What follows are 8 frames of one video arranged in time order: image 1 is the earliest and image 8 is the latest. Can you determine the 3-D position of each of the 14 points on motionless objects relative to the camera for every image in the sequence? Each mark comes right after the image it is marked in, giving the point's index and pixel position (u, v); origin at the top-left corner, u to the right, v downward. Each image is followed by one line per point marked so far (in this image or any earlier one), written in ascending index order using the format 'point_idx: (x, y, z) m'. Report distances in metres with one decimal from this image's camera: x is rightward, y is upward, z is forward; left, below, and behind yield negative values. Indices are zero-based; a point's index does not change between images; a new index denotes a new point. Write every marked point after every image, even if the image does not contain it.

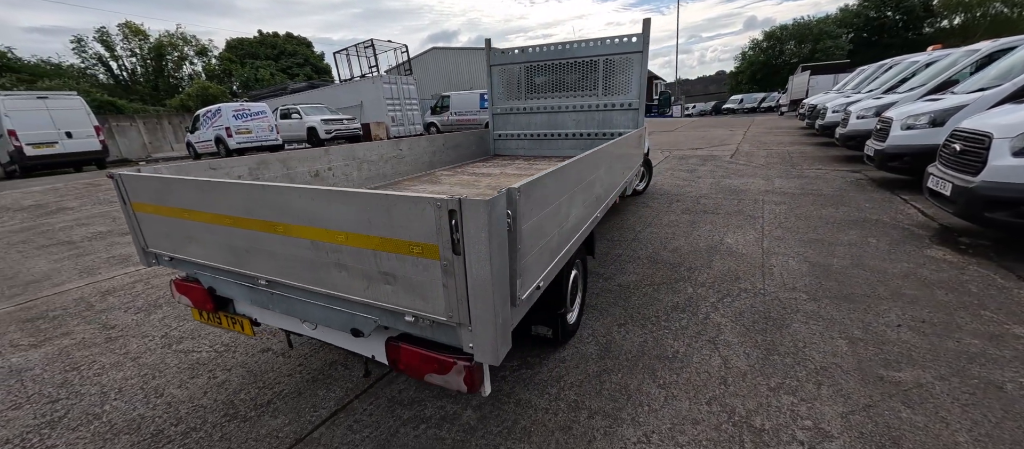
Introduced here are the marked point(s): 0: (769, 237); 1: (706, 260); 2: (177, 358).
0: (+2.9, -0.2, +4.4) m
1: (+2.0, -0.4, +3.9) m
2: (-2.5, -1.0, +2.9) m
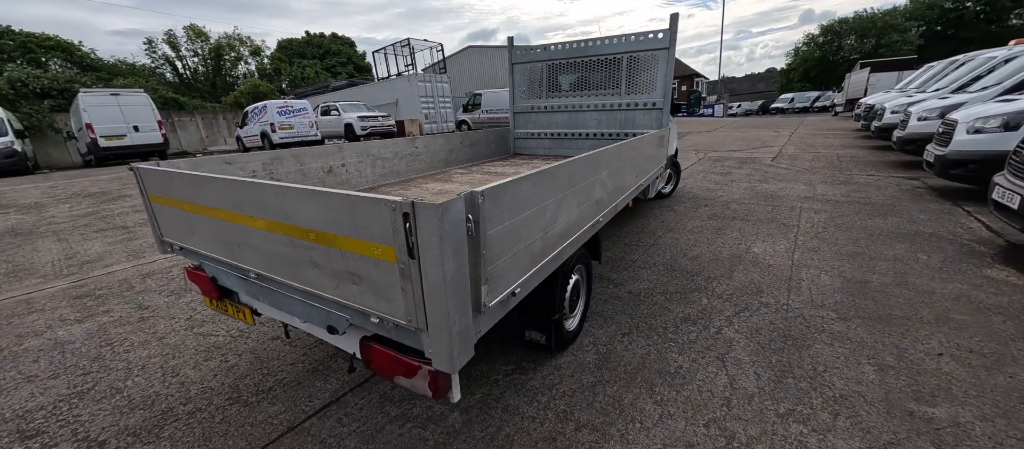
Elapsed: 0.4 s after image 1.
0: (+3.1, -0.3, +4.1) m
1: (+2.1, -0.5, +3.7) m
2: (-2.5, -0.9, +3.0) m
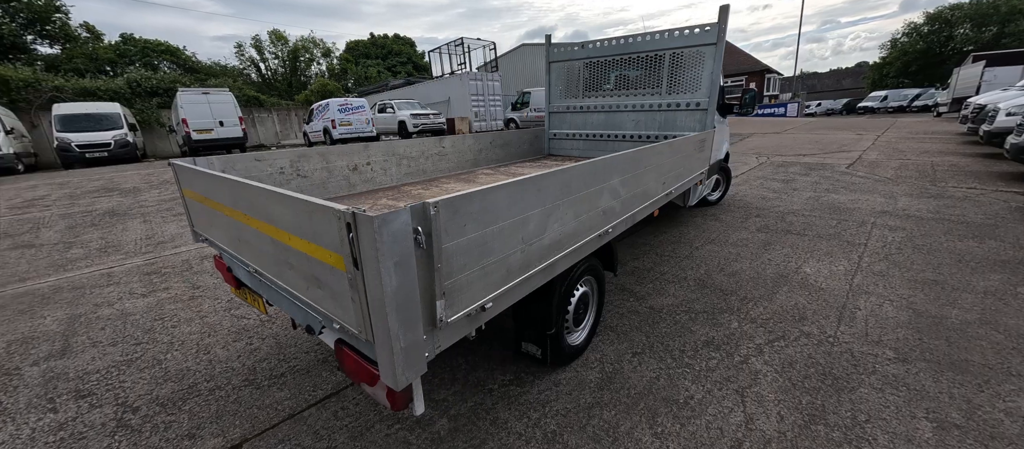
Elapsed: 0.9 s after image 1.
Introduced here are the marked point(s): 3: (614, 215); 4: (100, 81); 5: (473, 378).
0: (+3.3, -0.4, +3.5) m
1: (+2.2, -0.6, +3.3) m
2: (-2.4, -0.8, +3.3) m
3: (+0.6, +0.1, +2.3) m
4: (-17.2, +6.0, +16.0) m
5: (-0.3, -1.0, +2.5) m
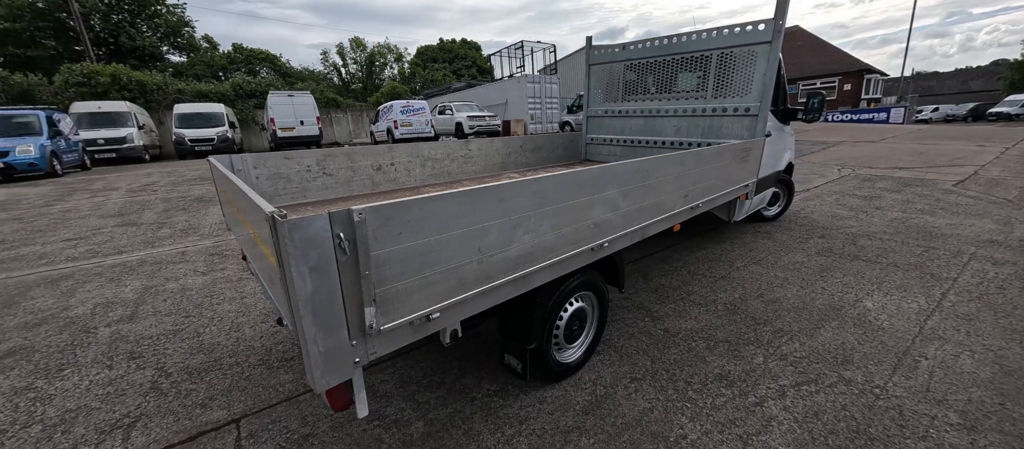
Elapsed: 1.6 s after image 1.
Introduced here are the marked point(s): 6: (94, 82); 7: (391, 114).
0: (+3.3, -0.7, +2.9) m
1: (+2.3, -0.8, +2.9) m
2: (-2.4, -0.8, +3.6) m
3: (+0.6, 0.0, +2.2) m
4: (-14.5, +6.7, +18.5) m
5: (-0.3, -1.0, +2.5) m
6: (-17.1, +5.8, +15.7) m
7: (-4.3, +3.9, +13.5) m
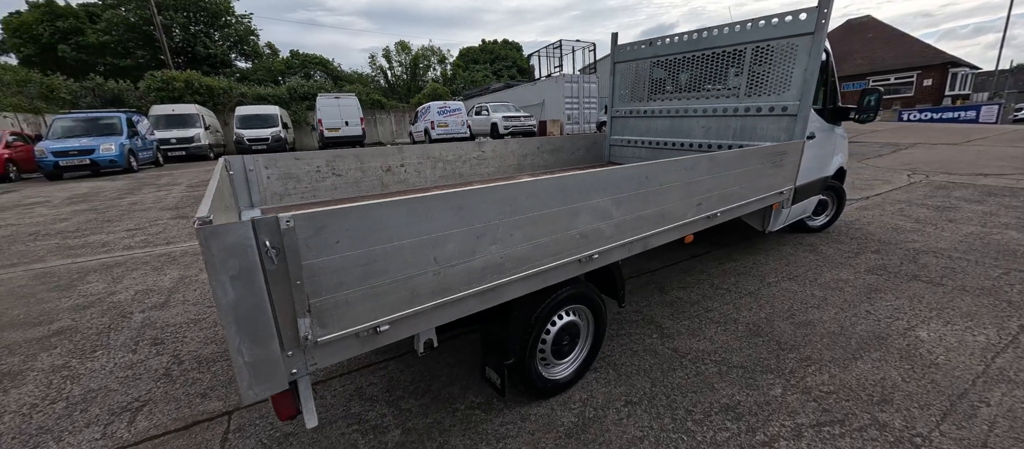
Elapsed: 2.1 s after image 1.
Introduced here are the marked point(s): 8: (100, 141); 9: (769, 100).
0: (+3.3, -0.8, +2.5) m
1: (+2.2, -0.9, +2.5) m
2: (-2.3, -0.7, +3.8) m
3: (+0.5, -0.1, +2.0) m
4: (-12.5, +7.1, +19.8) m
5: (-0.4, -1.1, +2.4) m
6: (-15.4, +6.2, +17.3) m
7: (-3.0, +4.0, +13.8) m
8: (-11.0, +2.2, +10.2) m
9: (+2.4, +1.2, +3.6) m
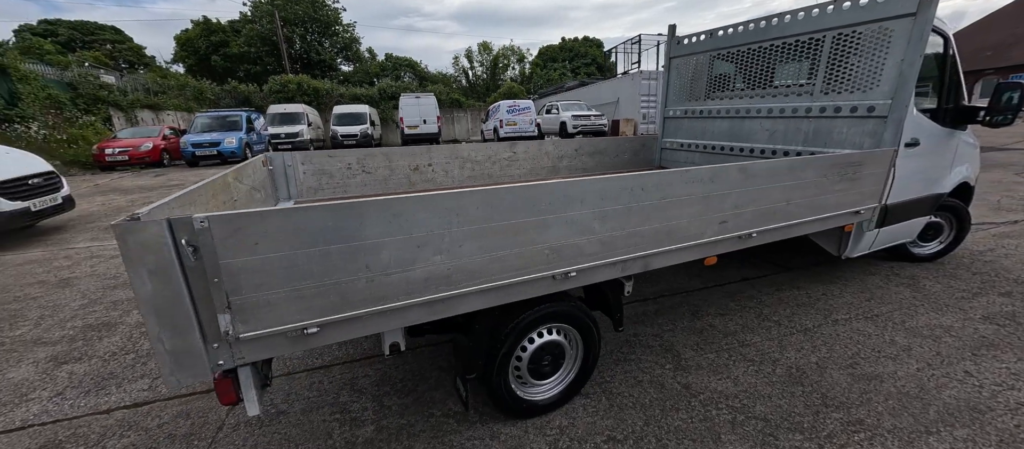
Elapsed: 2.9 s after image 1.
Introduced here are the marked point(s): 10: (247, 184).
0: (+3.1, -1.0, +1.7) m
1: (+2.1, -1.0, +2.0) m
2: (-2.1, -0.6, +4.1) m
3: (+0.3, -0.1, +1.8) m
4: (-8.3, +7.7, +21.8) m
5: (-0.5, -1.1, +2.4) m
6: (-11.7, +7.1, +20.0) m
7: (-0.5, +4.1, +14.0) m
8: (-9.1, +2.8, +12.1) m
9: (+2.6, +1.0, +3.0) m
10: (-1.7, +0.3, +2.4) m
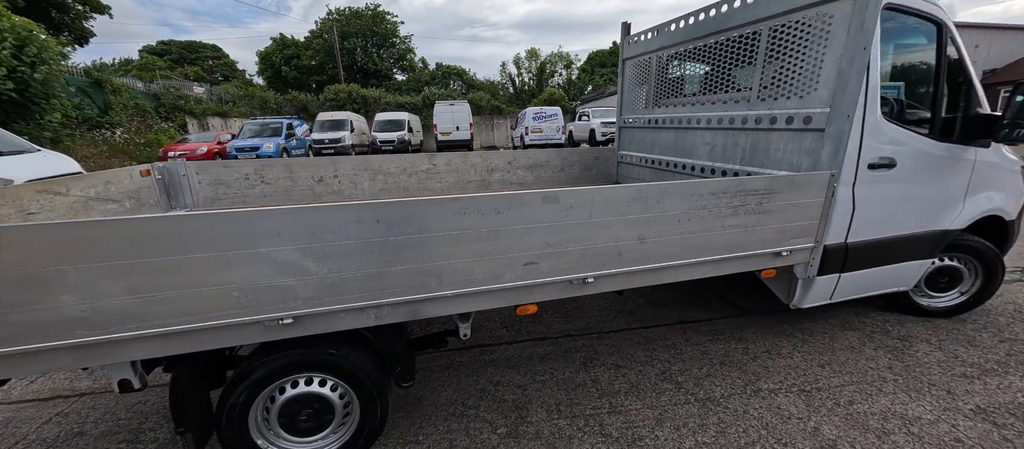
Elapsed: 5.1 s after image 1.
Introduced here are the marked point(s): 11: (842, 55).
0: (+1.9, -1.3, +0.9) m
1: (+0.9, -1.3, +1.4) m
2: (-2.9, -0.7, +4.1) m
3: (-0.8, -0.3, +1.5) m
4: (-6.0, +7.6, +22.7) m
5: (-1.6, -1.2, +2.2) m
6: (-9.7, +7.1, +21.3) m
7: (+0.4, +3.7, +13.7) m
8: (-8.5, +2.9, +13.2) m
9: (+1.7, +0.7, +2.3) m
10: (-2.7, +0.2, +2.4) m
11: (+1.7, +0.9, +2.0) m
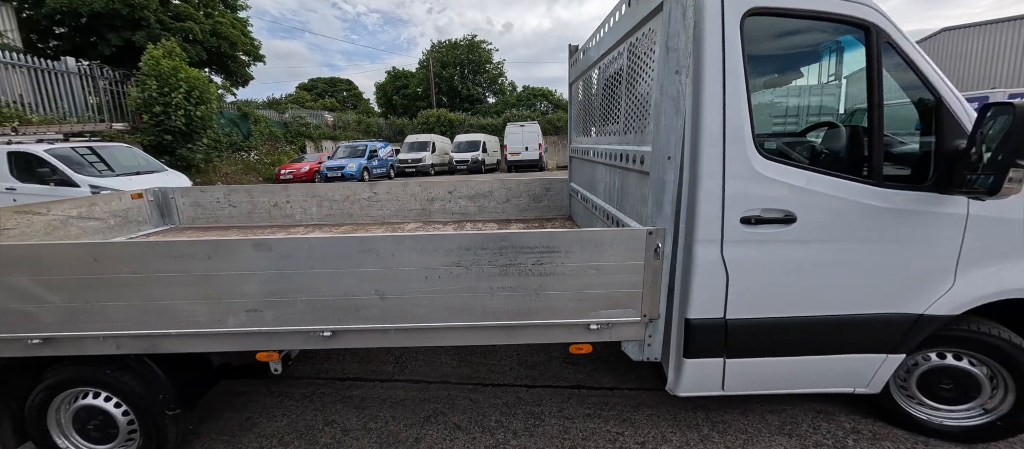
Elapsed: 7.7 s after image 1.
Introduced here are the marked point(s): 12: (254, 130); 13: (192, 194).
0: (+0.3, -1.5, +0.4) m
1: (-0.5, -1.5, +1.1) m
2: (-3.4, -0.9, +4.7) m
3: (-2.1, -0.4, +1.7) m
4: (-1.2, +6.6, +23.8) m
5: (-2.7, -1.3, +2.5) m
6: (-5.1, +6.3, +23.4) m
7: (+2.5, +2.9, +13.3) m
8: (-6.3, +2.5, +15.1) m
9: (+0.6, +0.4, +1.9) m
10: (-3.6, +0.1, +3.0) m
11: (+0.6, +0.6, +1.6) m
12: (-12.1, +4.4, +17.8) m
13: (-3.3, +0.3, +3.9) m
